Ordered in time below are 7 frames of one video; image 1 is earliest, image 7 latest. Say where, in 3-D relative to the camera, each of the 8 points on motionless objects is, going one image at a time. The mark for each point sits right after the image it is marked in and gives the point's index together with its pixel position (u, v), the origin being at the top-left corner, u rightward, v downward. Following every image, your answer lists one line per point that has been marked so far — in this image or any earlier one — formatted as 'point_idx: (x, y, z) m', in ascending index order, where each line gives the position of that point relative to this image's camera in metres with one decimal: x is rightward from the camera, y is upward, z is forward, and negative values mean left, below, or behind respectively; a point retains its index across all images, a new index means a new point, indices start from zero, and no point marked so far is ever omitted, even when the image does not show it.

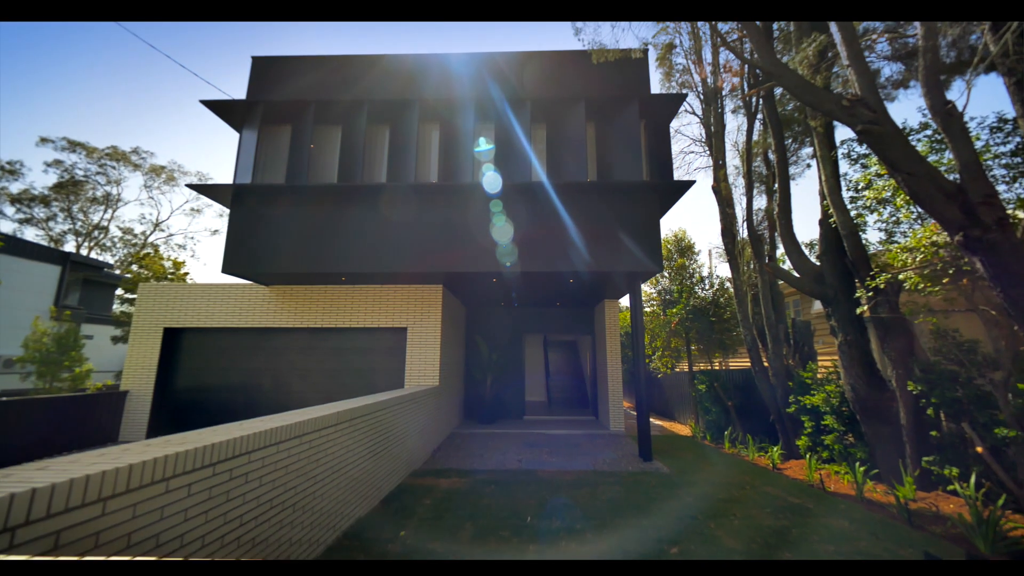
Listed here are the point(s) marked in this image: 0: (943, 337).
0: (+4.5, -0.5, +4.4) m
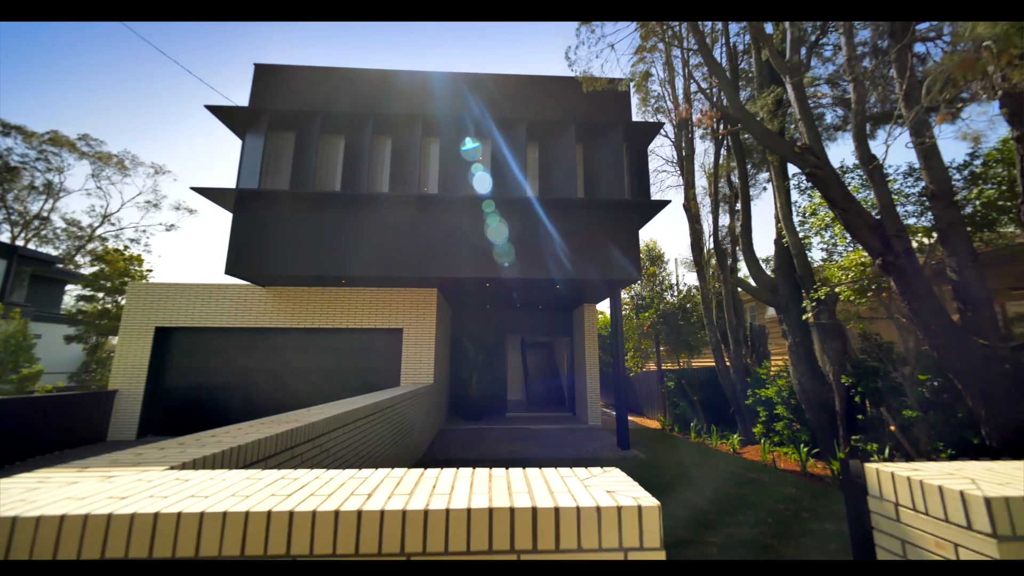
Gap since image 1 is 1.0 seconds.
0: (+4.6, -0.7, +5.3) m
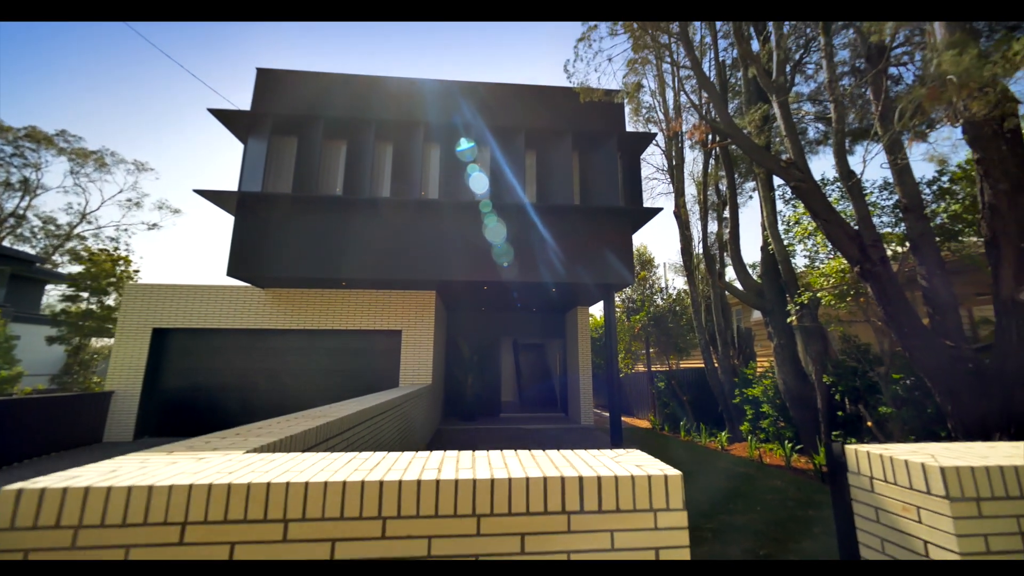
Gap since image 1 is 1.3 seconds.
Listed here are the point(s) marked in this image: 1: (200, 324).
0: (+4.6, -0.7, +5.7) m
1: (-6.3, -0.7, +8.3) m
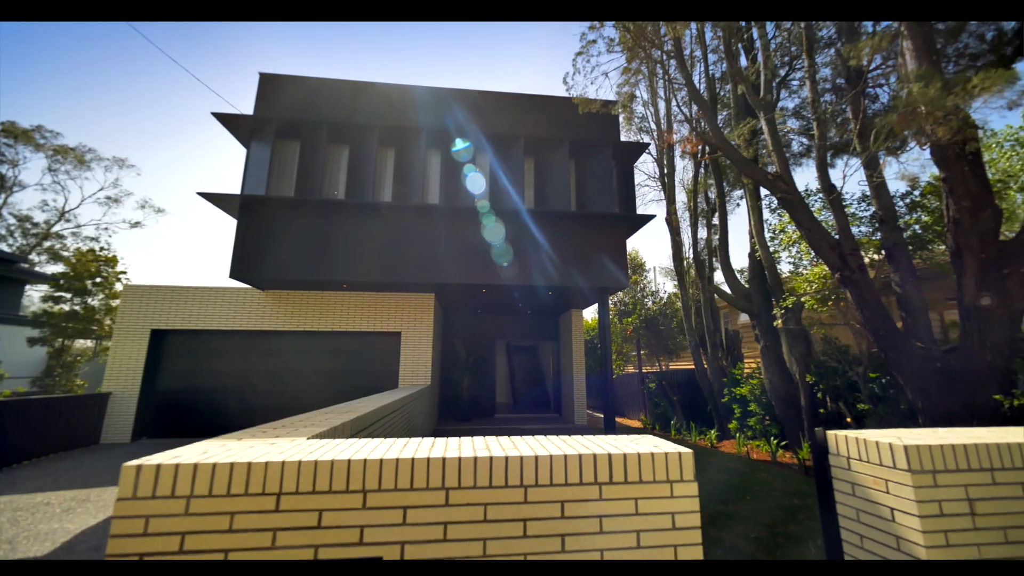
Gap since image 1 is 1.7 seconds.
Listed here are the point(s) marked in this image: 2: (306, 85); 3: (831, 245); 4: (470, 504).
0: (+4.6, -0.8, +6.0) m
1: (-6.3, -0.8, +8.4) m
2: (-4.0, +3.9, +8.0) m
3: (+3.9, +0.5, +5.0) m
4: (-0.2, -0.8, +1.6) m
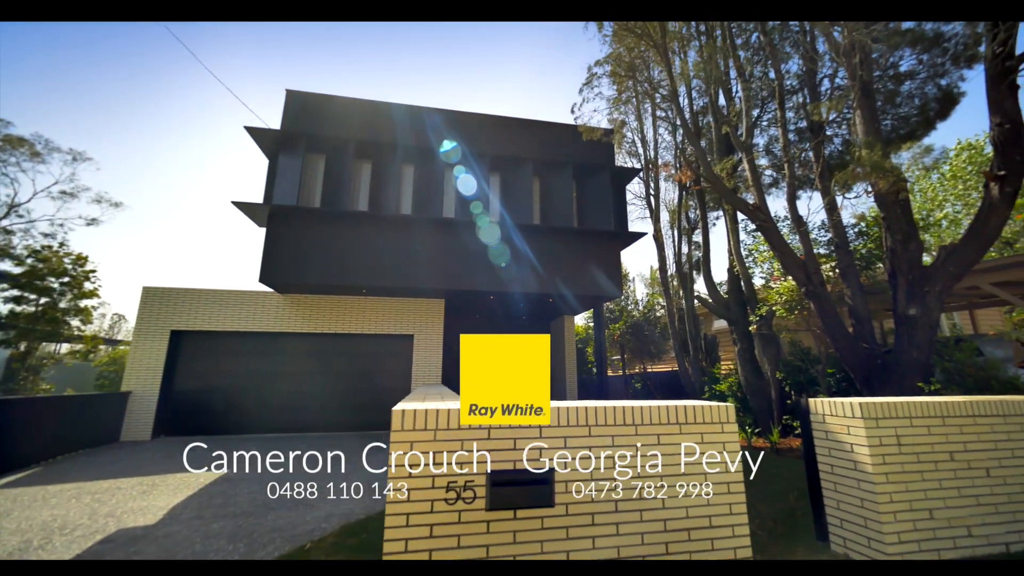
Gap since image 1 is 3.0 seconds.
0: (+4.9, -1.0, +7.2) m
1: (-6.2, -0.8, +8.7) m
2: (-3.8, +3.8, +8.6) m
3: (+4.2, +0.3, +6.1) m
4: (+0.5, -0.8, +2.4) m
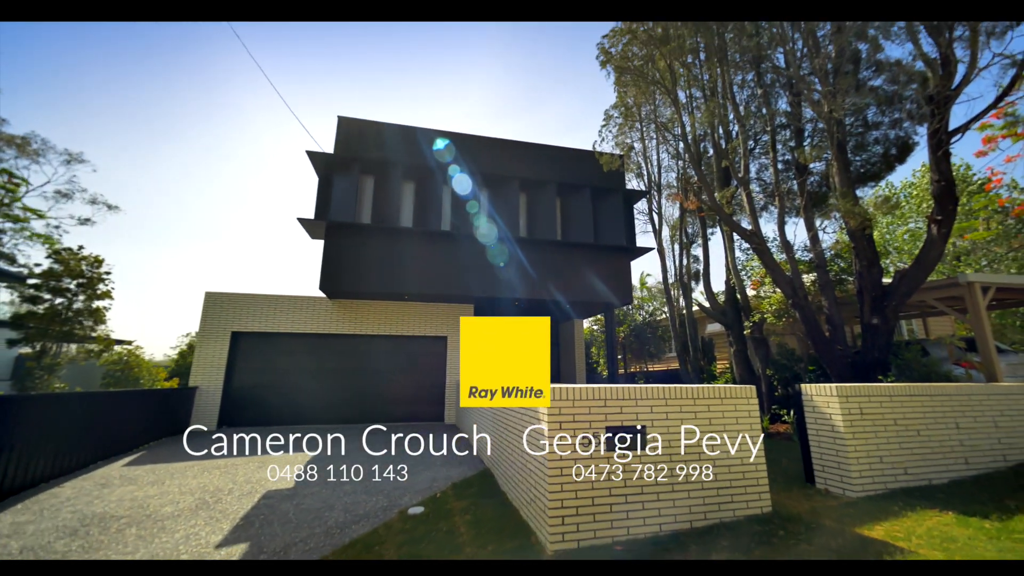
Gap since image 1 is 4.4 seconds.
0: (+5.5, -1.2, +8.5) m
1: (-5.6, -1.0, +9.6) m
2: (-3.1, +3.7, +9.6) m
3: (+4.9, +0.1, +7.4) m
4: (+1.3, -1.0, +3.5) m
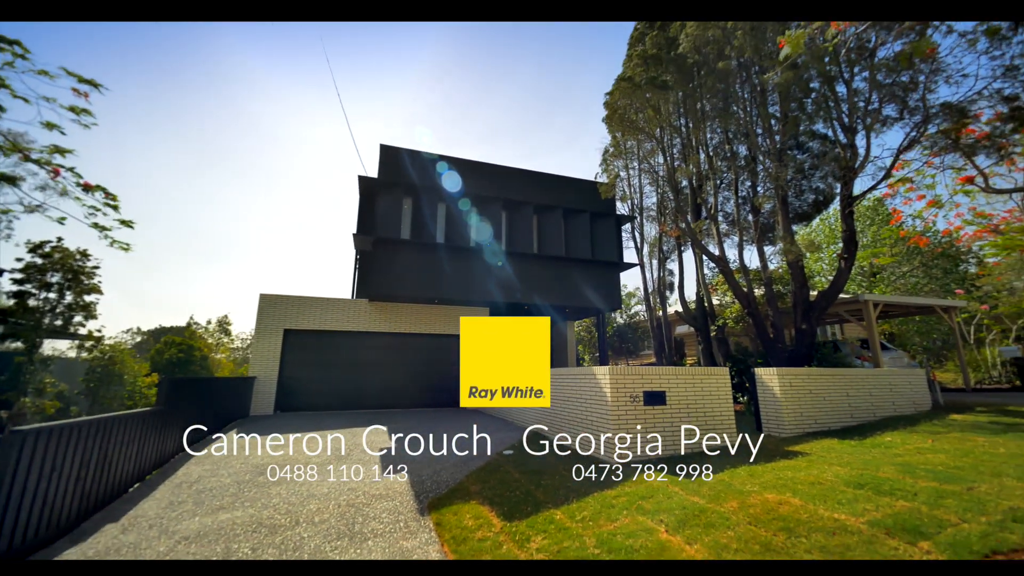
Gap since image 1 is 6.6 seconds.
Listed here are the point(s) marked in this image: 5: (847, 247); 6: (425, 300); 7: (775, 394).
0: (+6.0, -1.5, +11.0) m
1: (-5.2, -1.1, +11.1) m
2: (-2.7, +3.5, +11.3) m
3: (+5.5, -0.2, +9.8) m
4: (+2.2, -1.3, +5.6) m
5: (+7.1, +0.9, +8.7) m
6: (-2.4, -0.3, +11.4) m
7: (+3.9, -1.6, +6.1) m
